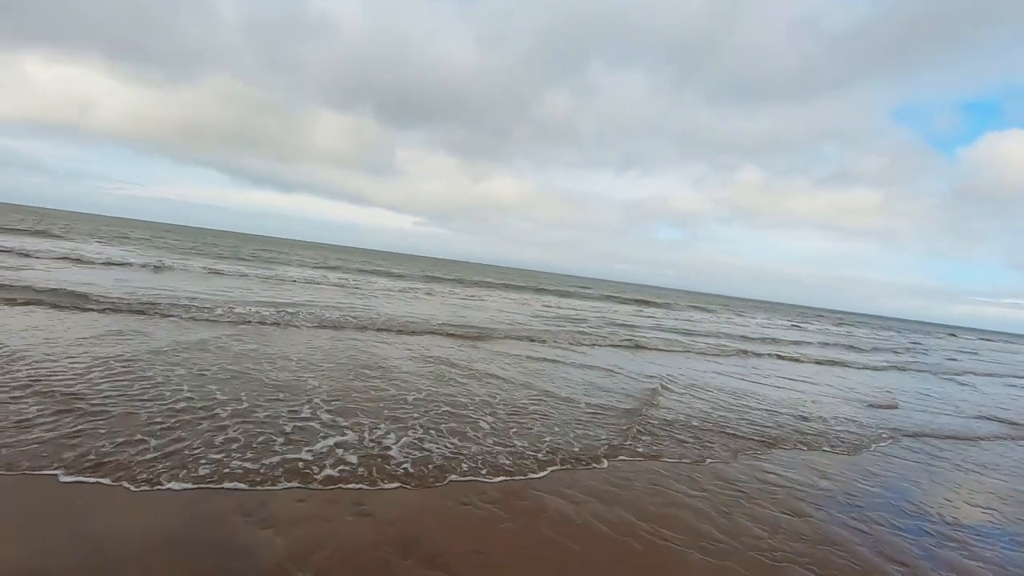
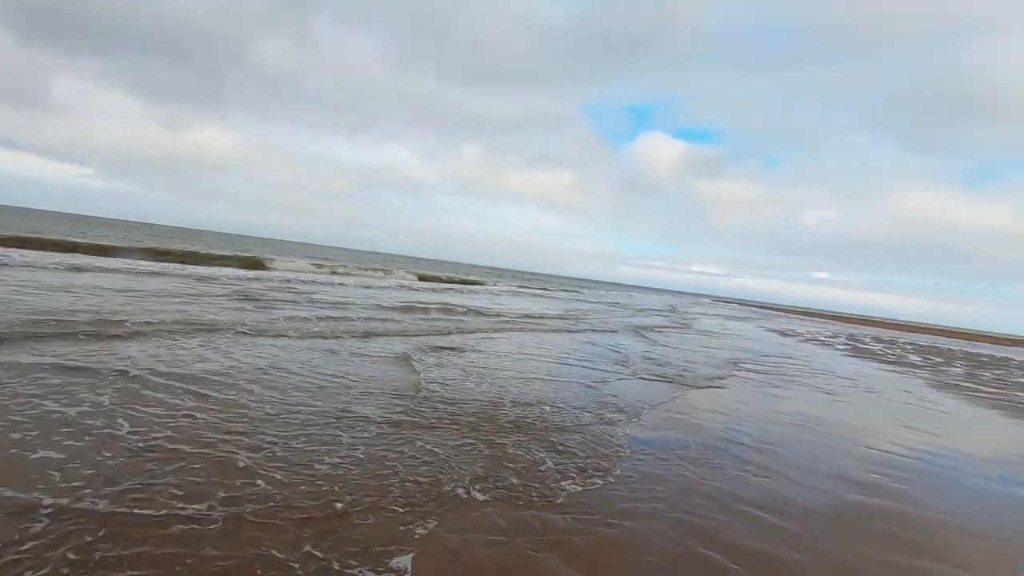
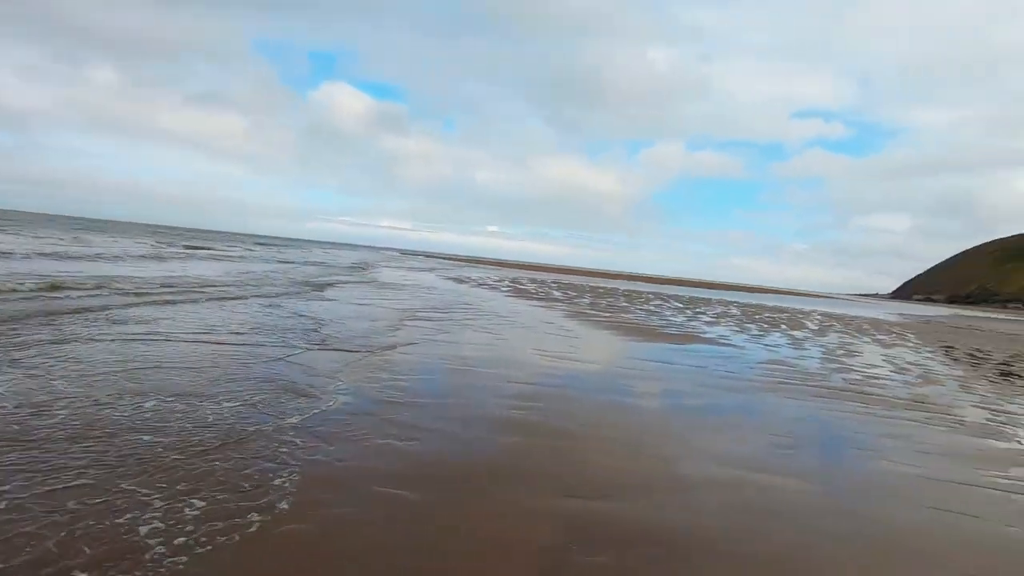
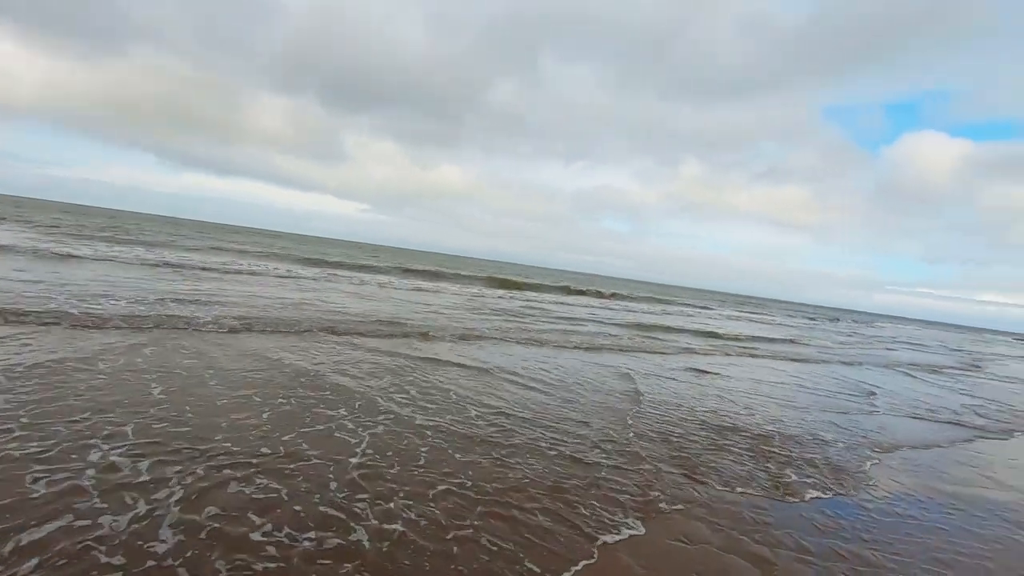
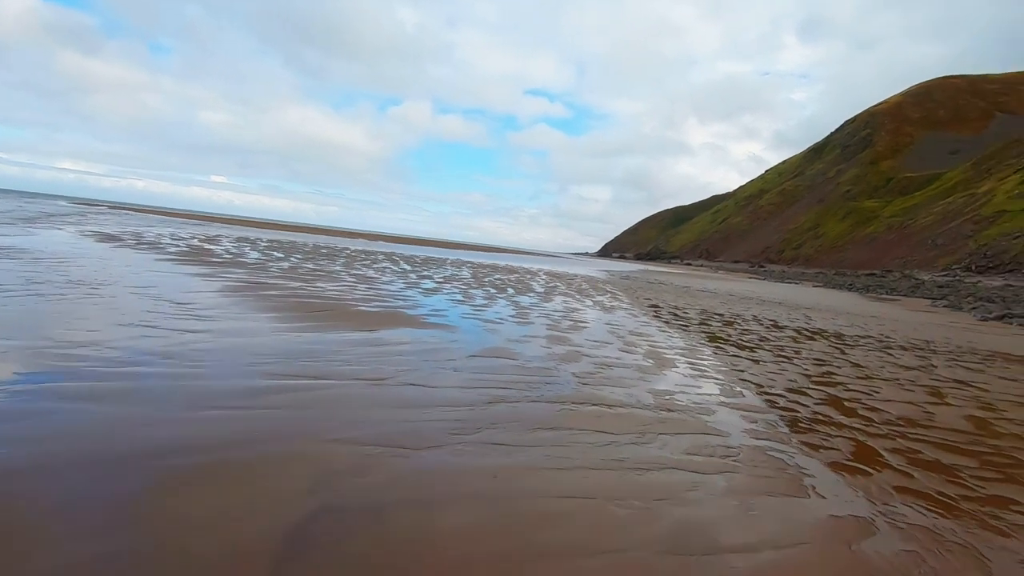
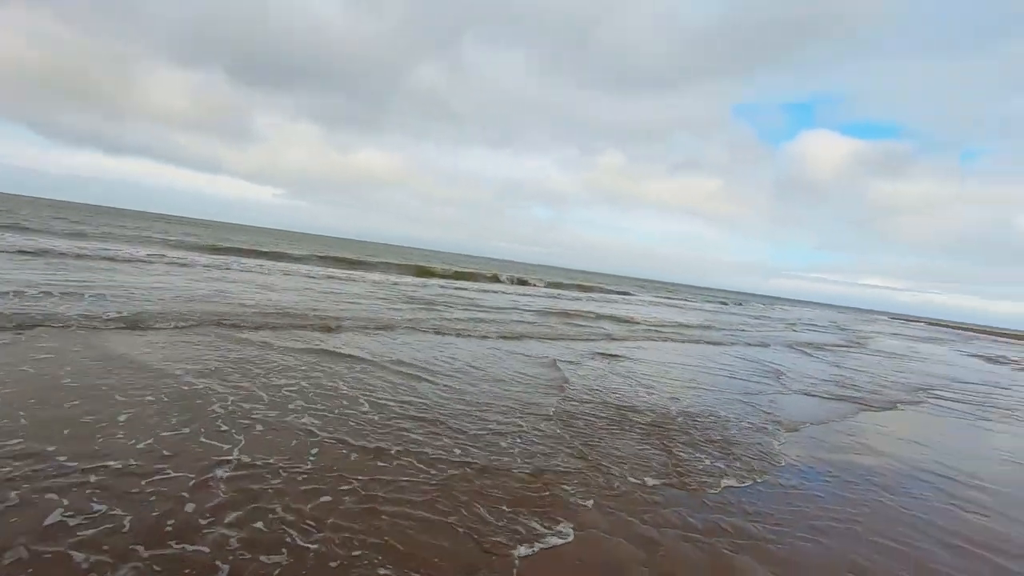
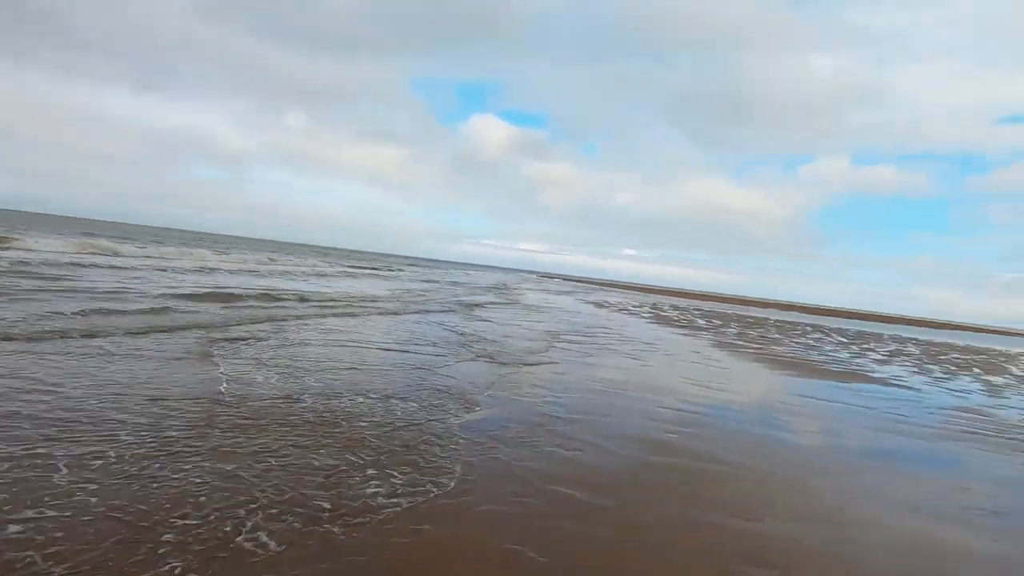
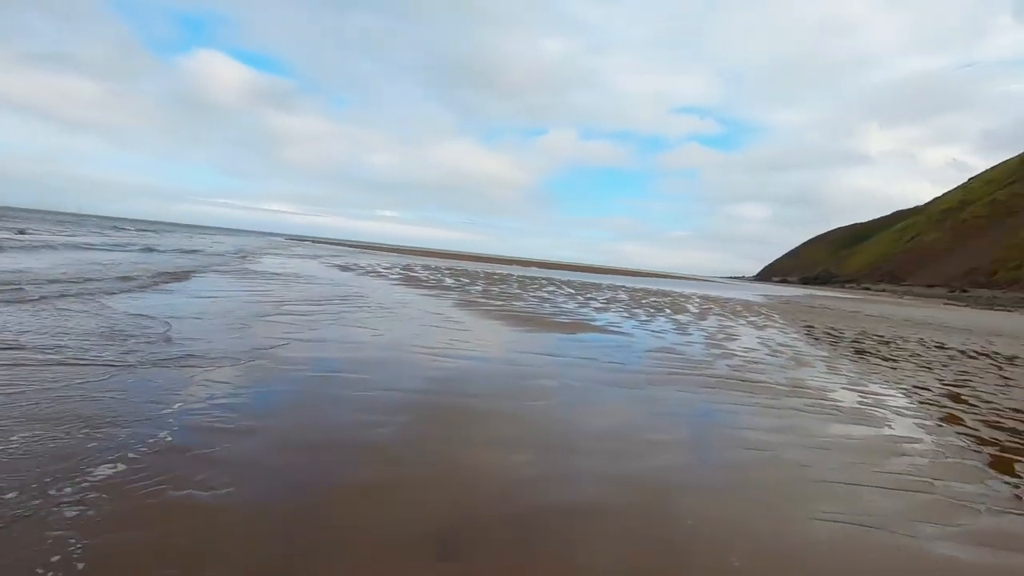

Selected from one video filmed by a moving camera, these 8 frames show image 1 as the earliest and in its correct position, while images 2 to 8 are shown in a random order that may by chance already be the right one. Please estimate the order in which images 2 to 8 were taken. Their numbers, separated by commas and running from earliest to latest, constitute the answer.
4, 6, 2, 7, 3, 8, 5
